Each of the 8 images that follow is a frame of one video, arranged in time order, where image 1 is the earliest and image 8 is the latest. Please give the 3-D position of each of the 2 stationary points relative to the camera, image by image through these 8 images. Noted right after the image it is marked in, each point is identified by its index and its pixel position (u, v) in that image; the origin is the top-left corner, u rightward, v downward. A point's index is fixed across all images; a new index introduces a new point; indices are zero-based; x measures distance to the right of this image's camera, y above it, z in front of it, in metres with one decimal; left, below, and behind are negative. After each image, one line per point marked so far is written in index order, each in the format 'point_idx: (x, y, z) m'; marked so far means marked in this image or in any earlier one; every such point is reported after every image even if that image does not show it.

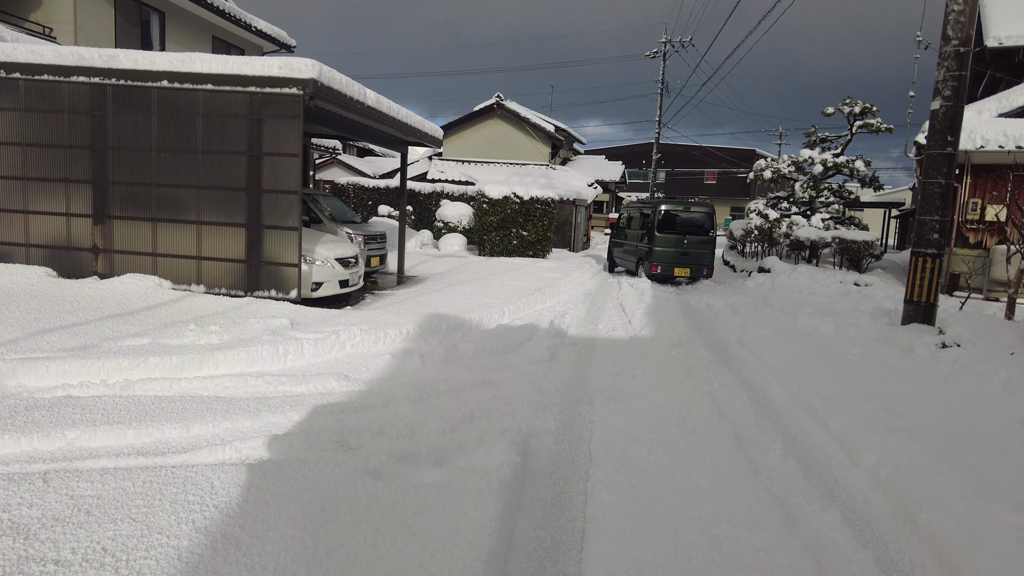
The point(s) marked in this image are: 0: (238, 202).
0: (-2.8, +0.9, +6.7) m
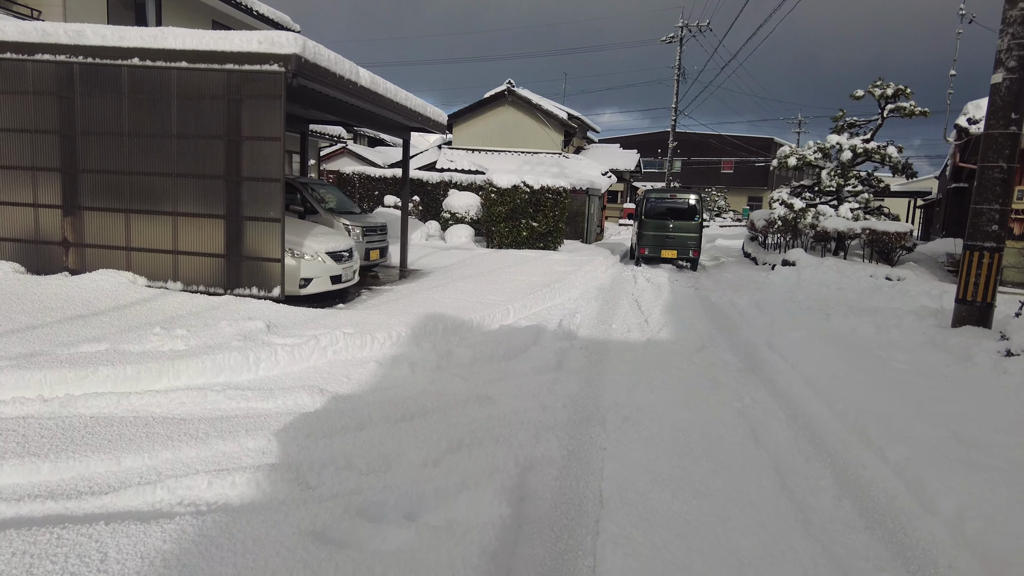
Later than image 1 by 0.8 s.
0: (-2.7, +0.9, +6.1) m
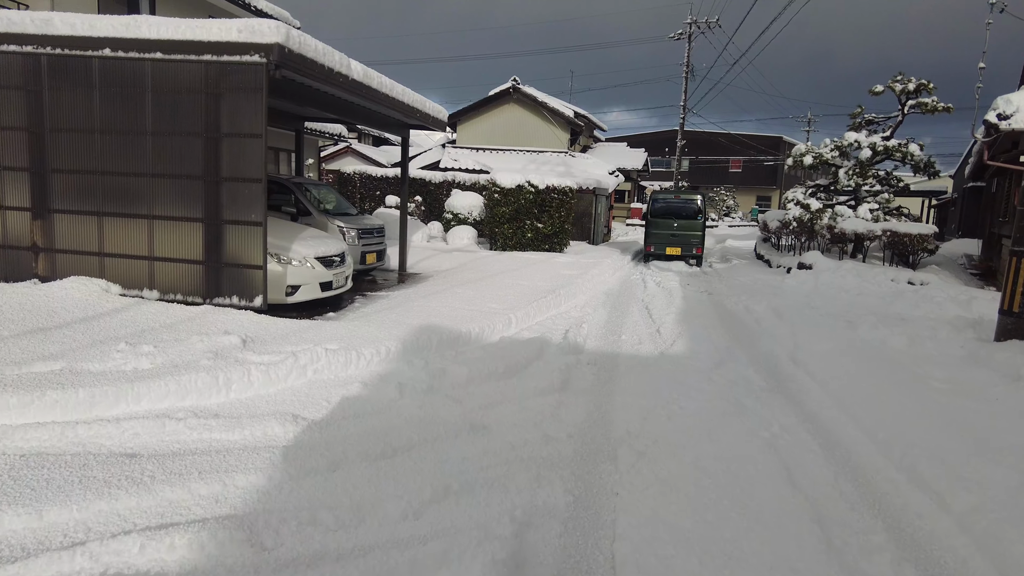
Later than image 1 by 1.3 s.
0: (-2.7, +0.8, +5.7) m
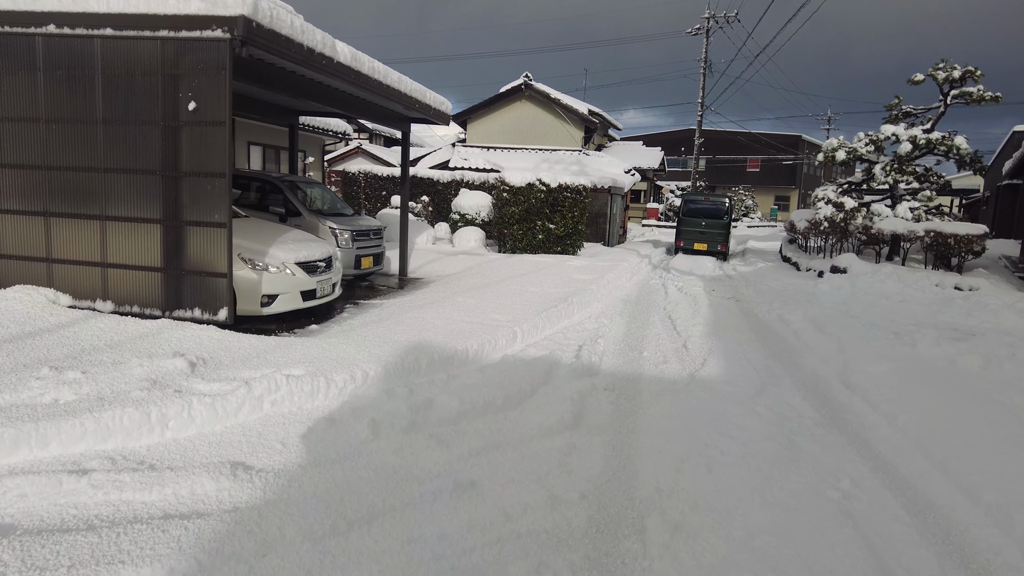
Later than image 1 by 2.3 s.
0: (-2.7, +0.7, +4.9) m
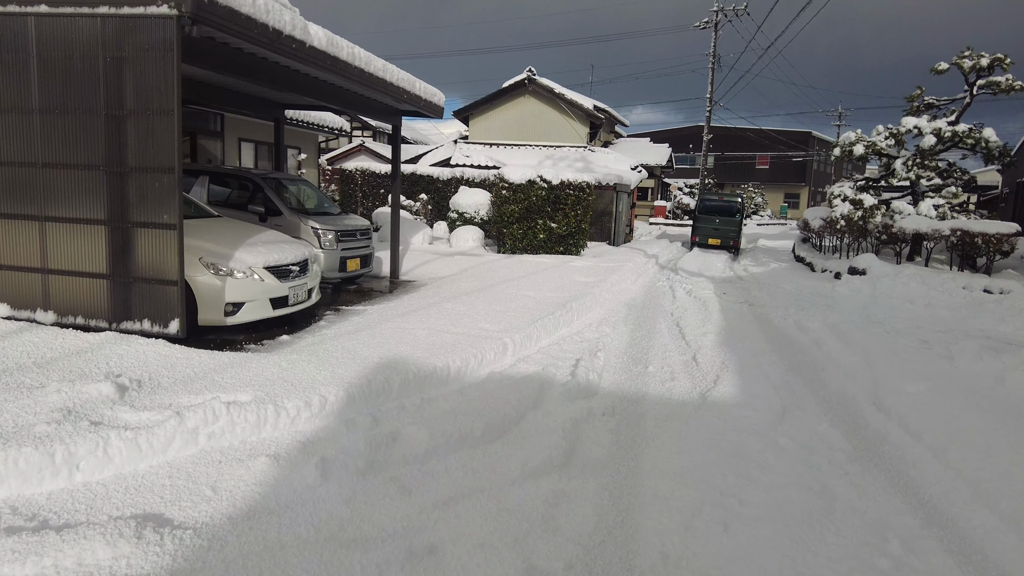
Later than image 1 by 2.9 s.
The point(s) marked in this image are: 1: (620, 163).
0: (-2.8, +0.7, +4.4) m
1: (+3.2, +3.7, +19.6) m
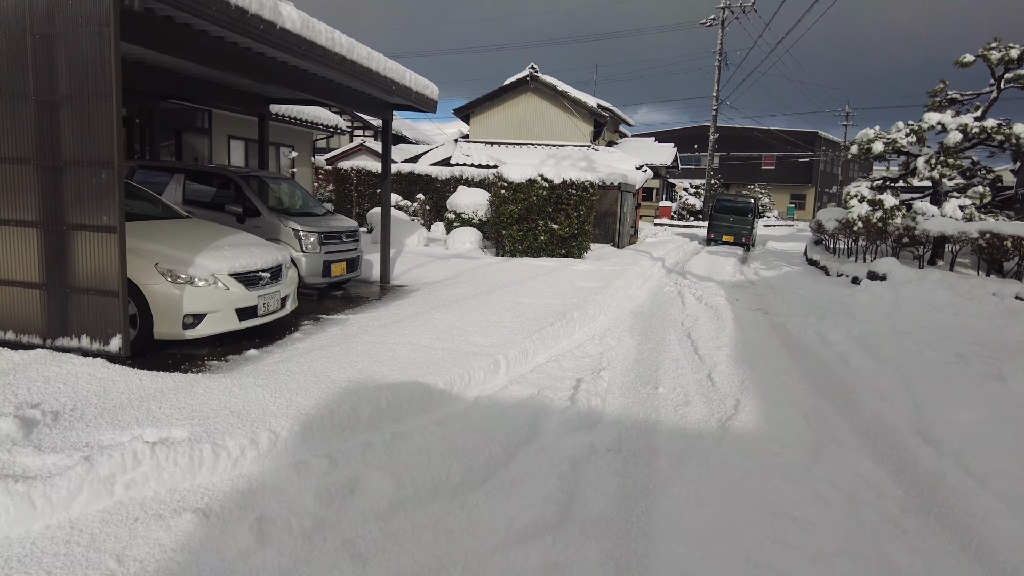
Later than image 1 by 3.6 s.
0: (-2.8, +0.6, +3.9) m
1: (+3.3, +3.6, +19.0) m
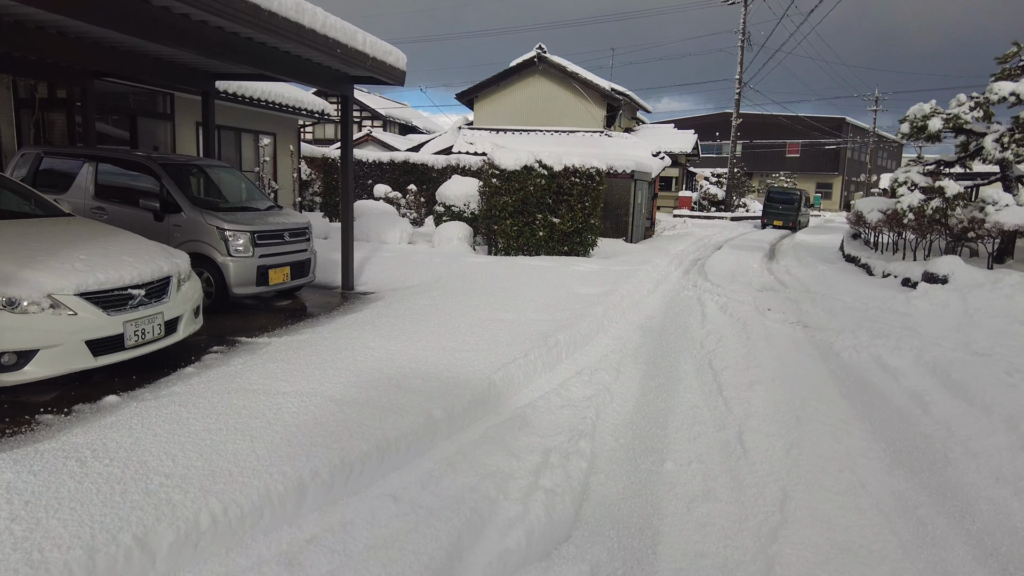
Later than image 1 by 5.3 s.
0: (-3.1, +0.5, +2.6) m
1: (+3.4, +3.7, +17.5) m
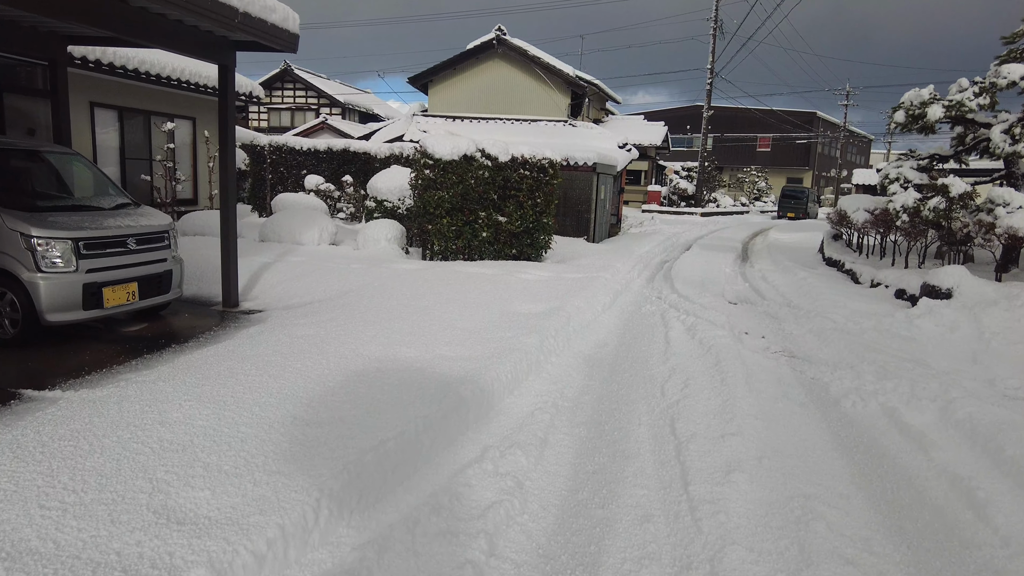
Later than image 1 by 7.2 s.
0: (-3.6, +0.3, +1.1) m
1: (+2.3, +3.6, +16.2) m
